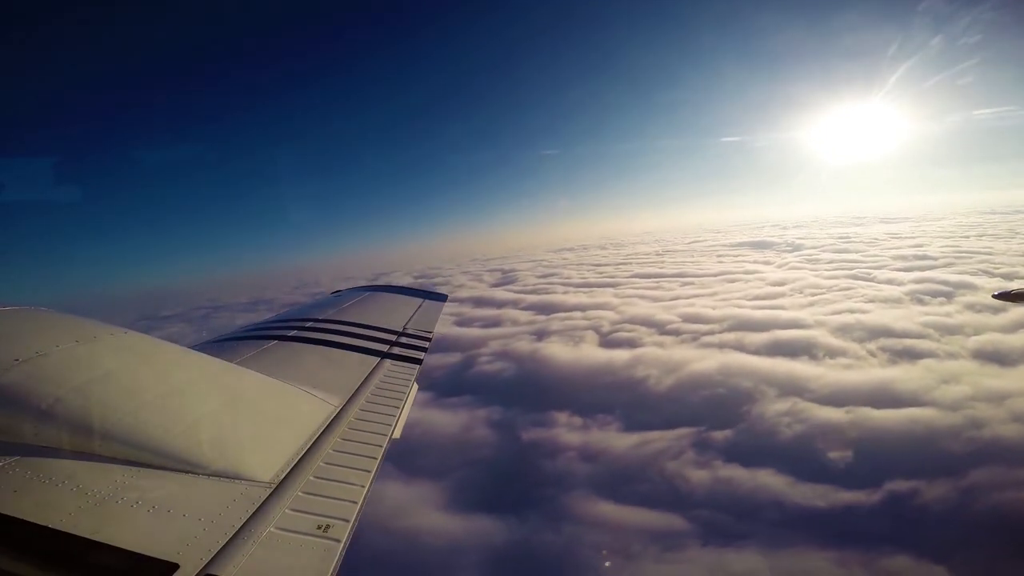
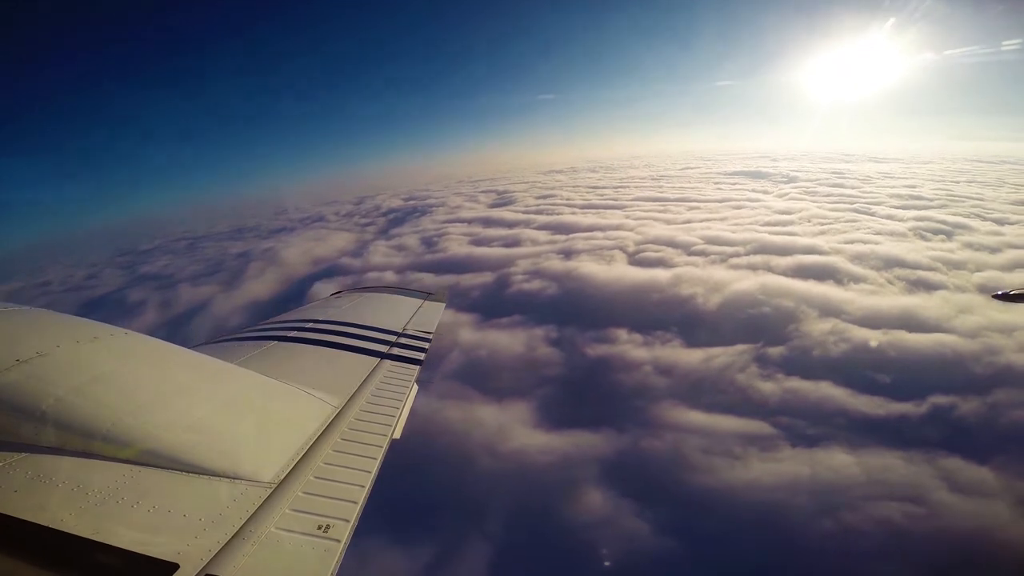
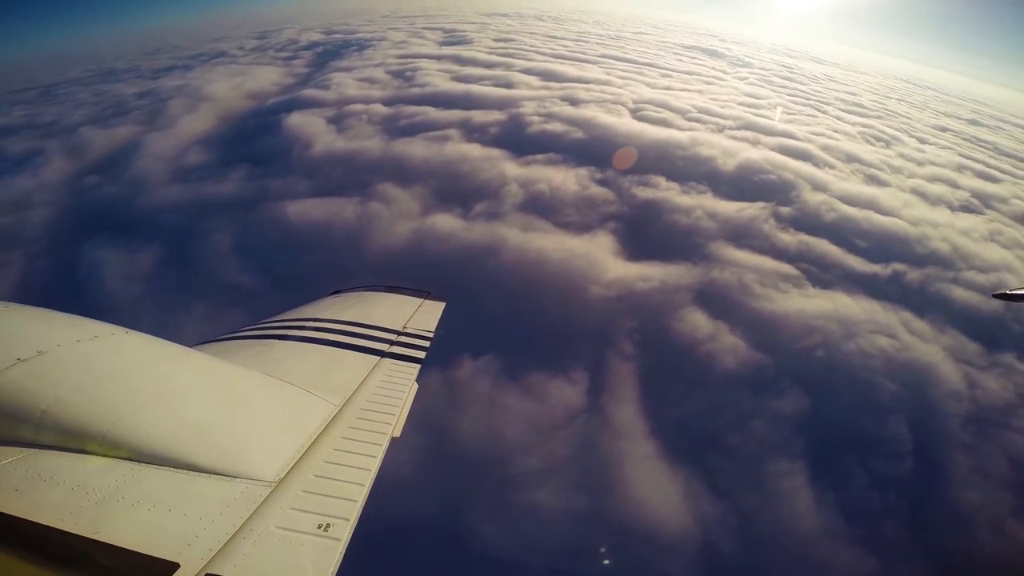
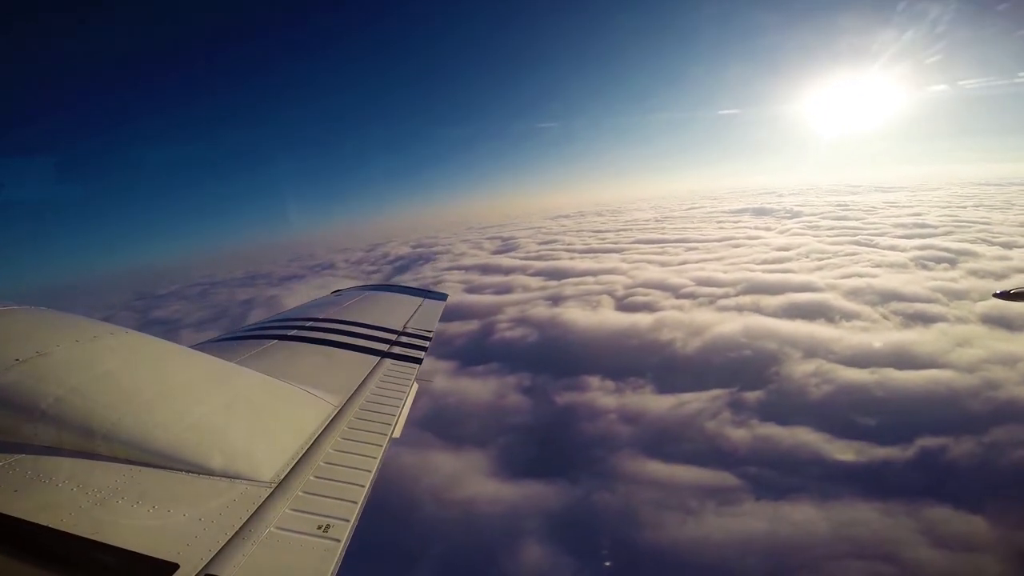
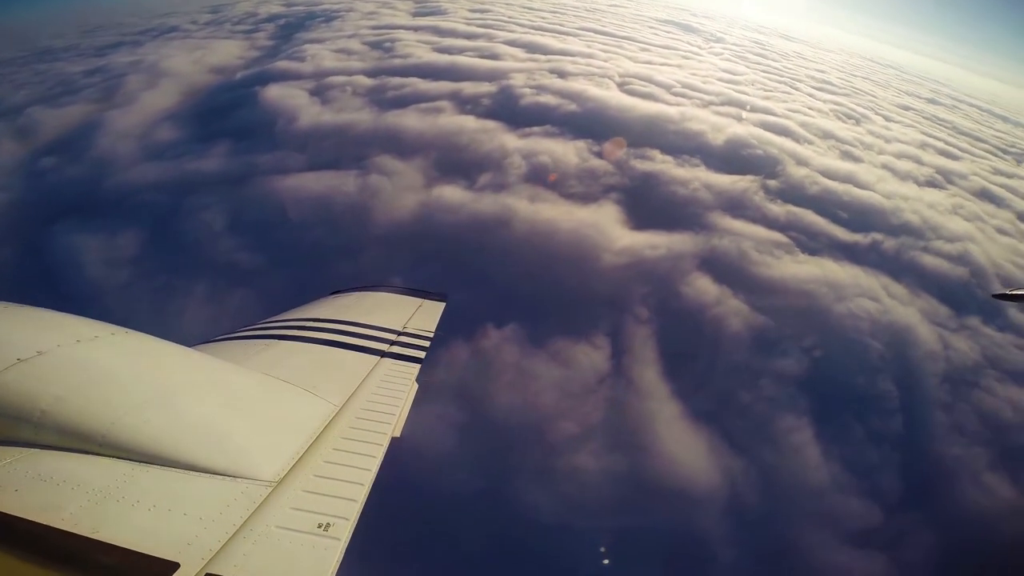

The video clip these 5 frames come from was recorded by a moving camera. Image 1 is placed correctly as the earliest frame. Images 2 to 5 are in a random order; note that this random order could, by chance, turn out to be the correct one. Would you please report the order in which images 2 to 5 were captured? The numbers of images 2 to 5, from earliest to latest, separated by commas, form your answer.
4, 2, 3, 5
